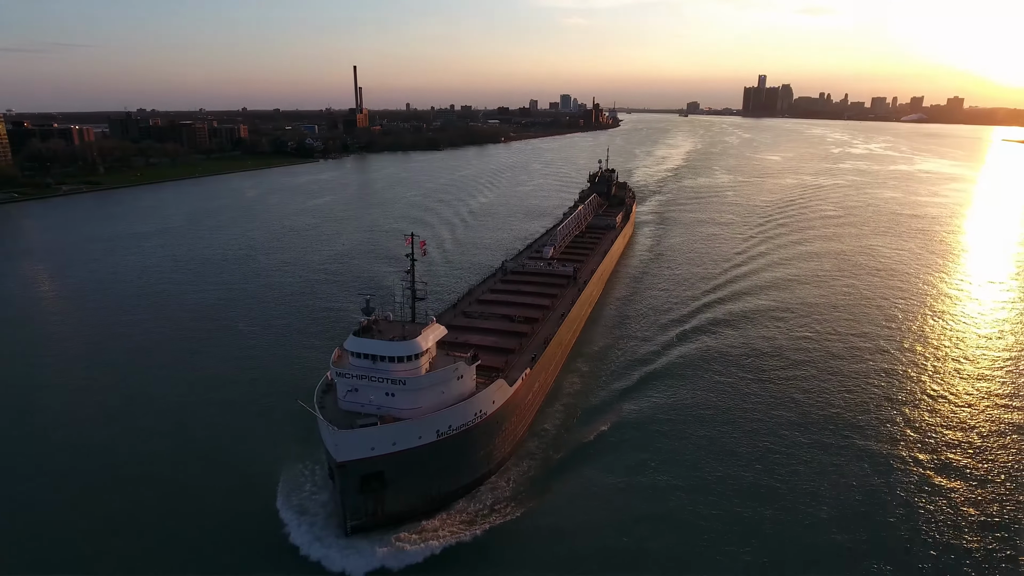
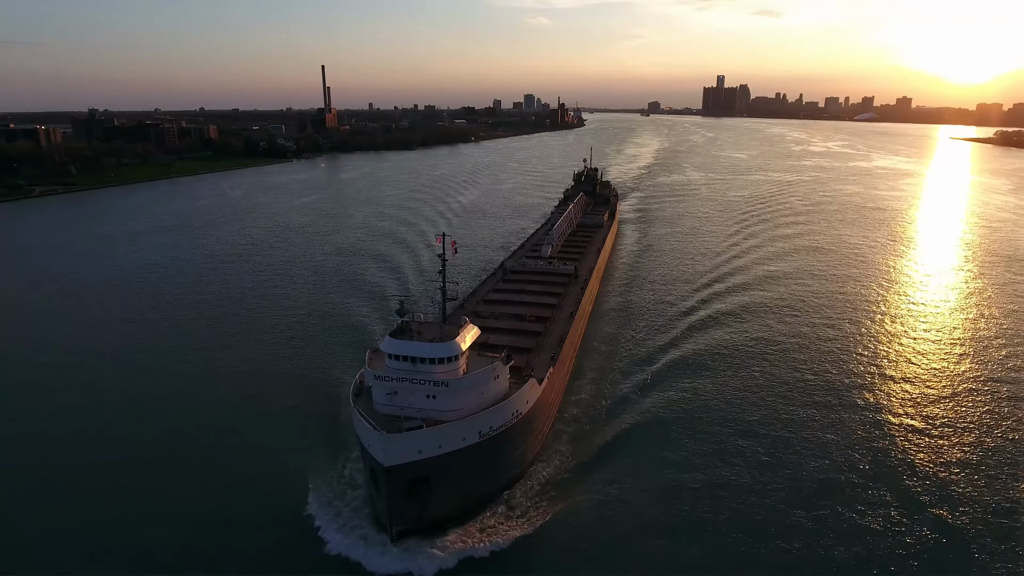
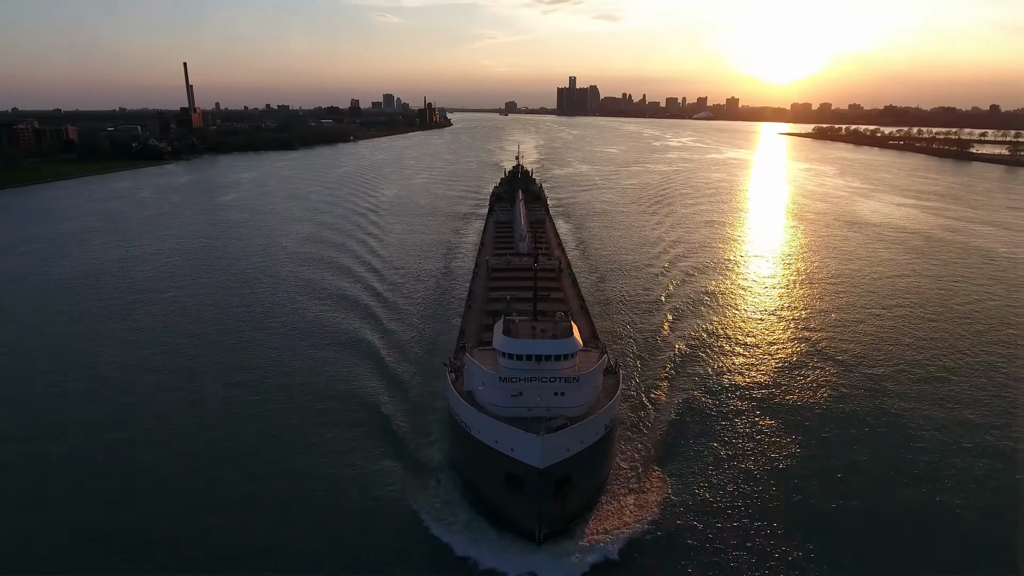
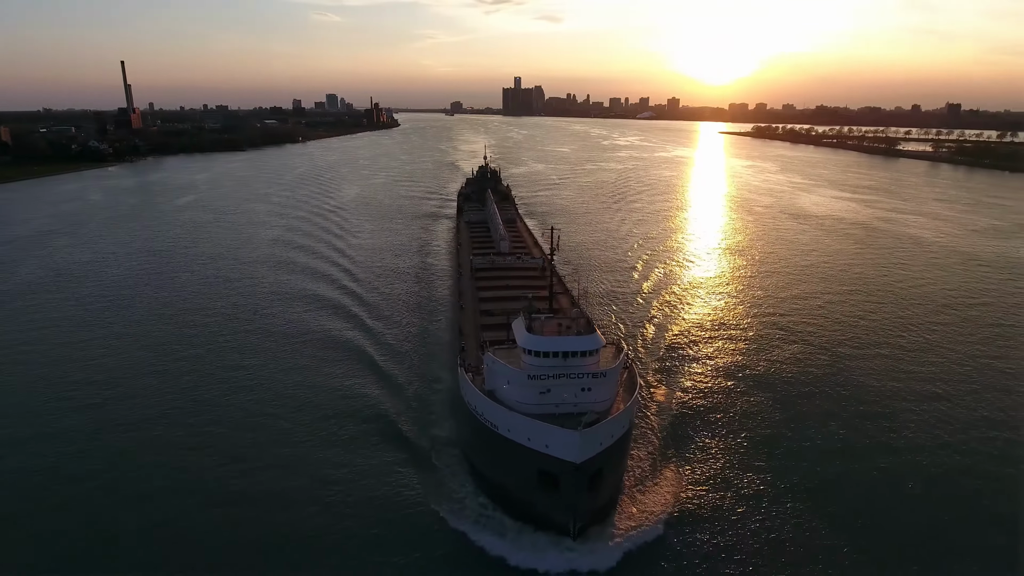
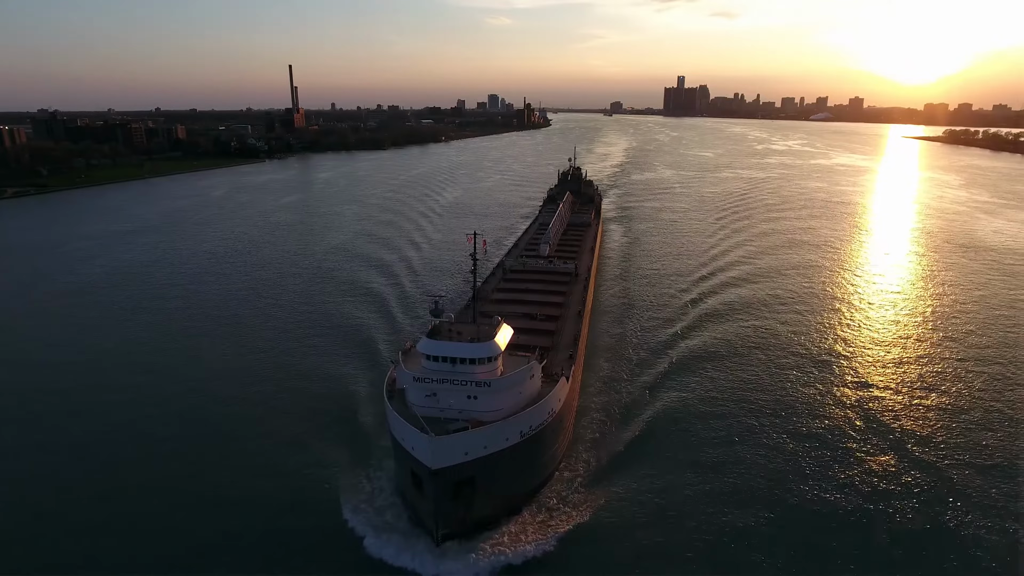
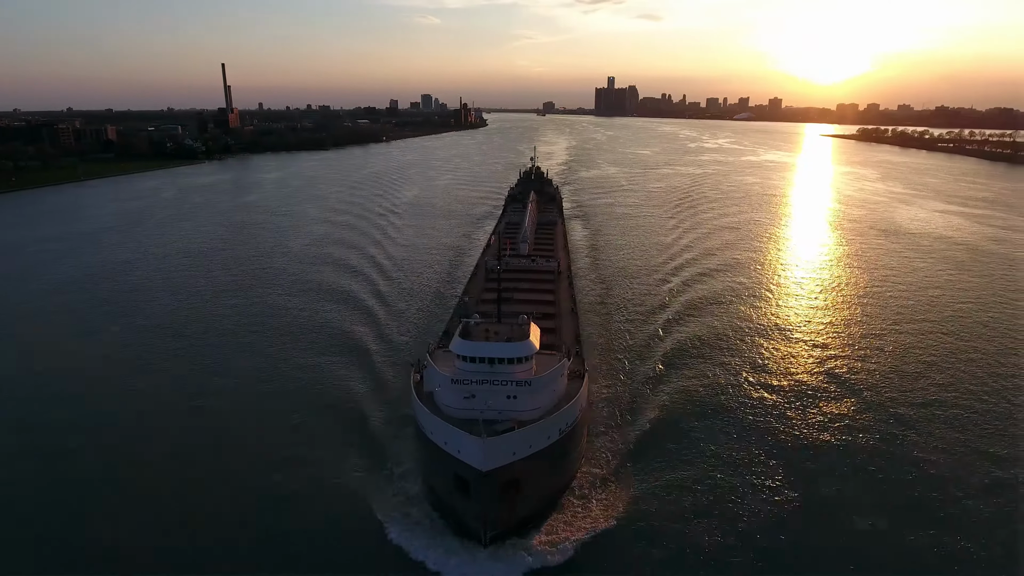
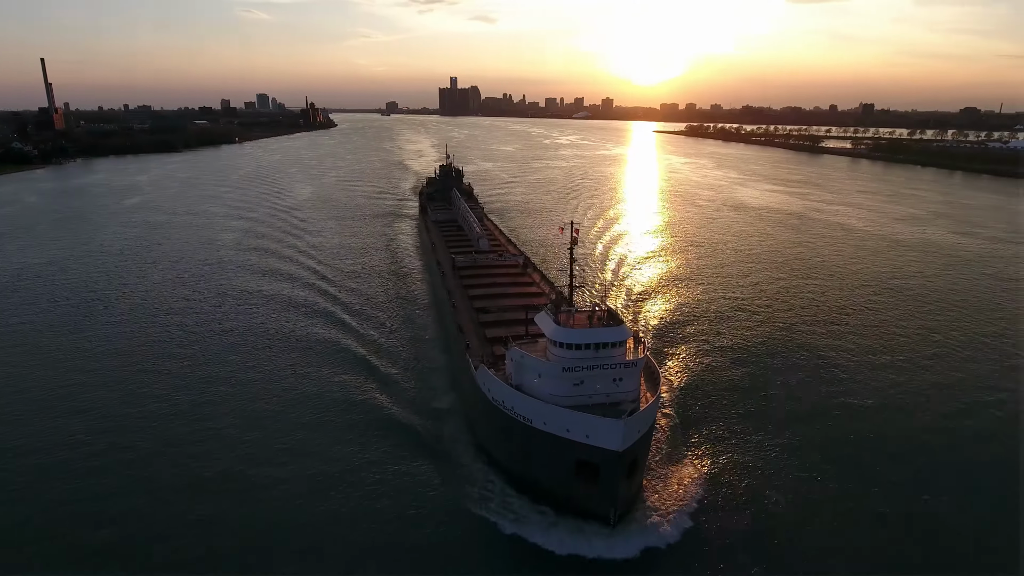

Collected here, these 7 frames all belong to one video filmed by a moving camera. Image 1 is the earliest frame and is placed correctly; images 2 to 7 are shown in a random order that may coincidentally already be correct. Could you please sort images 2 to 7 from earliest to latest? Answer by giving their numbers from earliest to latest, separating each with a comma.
2, 5, 6, 3, 4, 7
